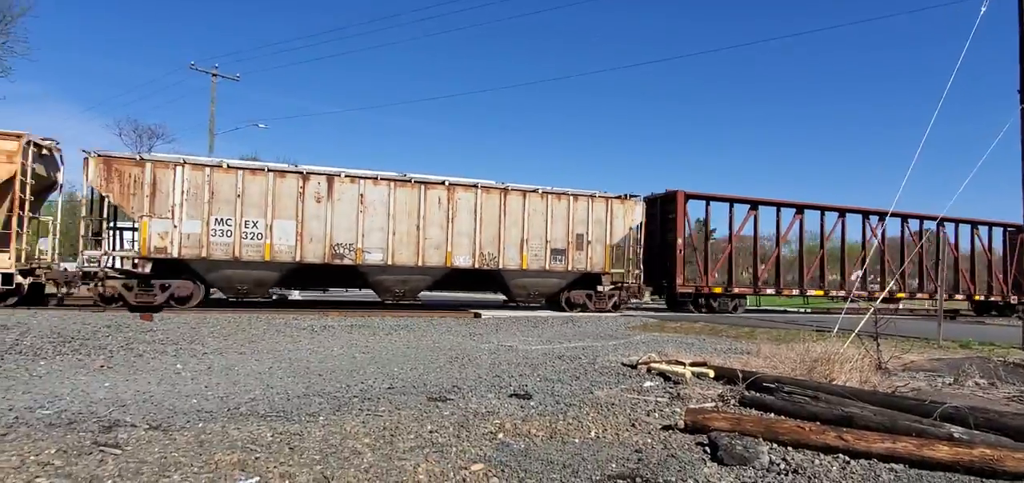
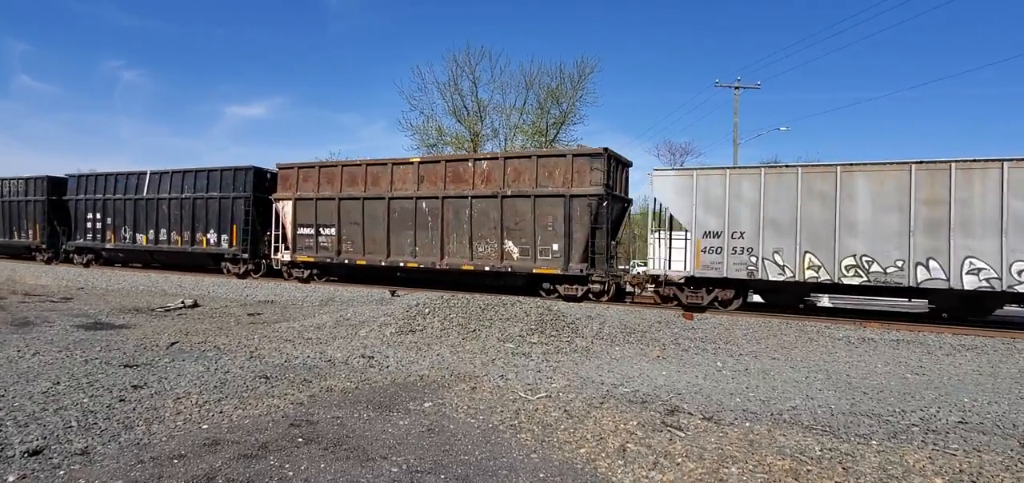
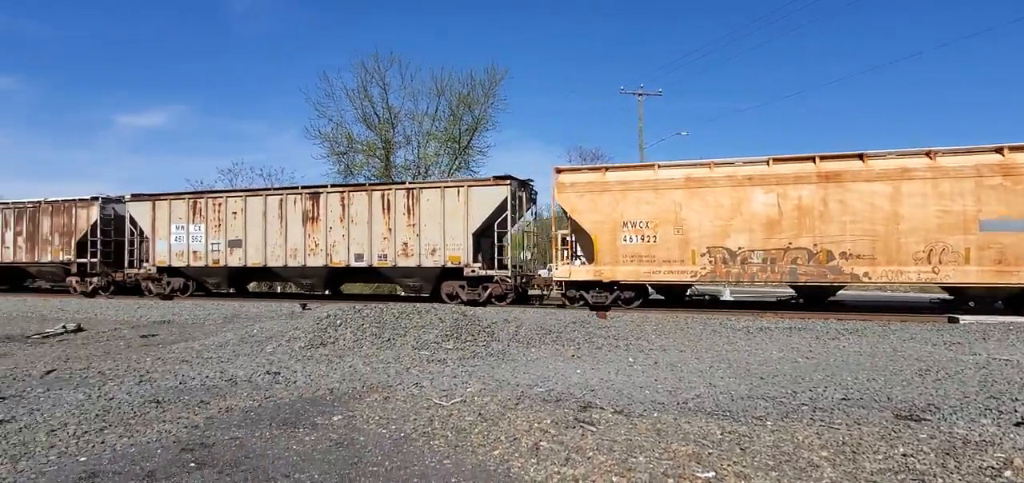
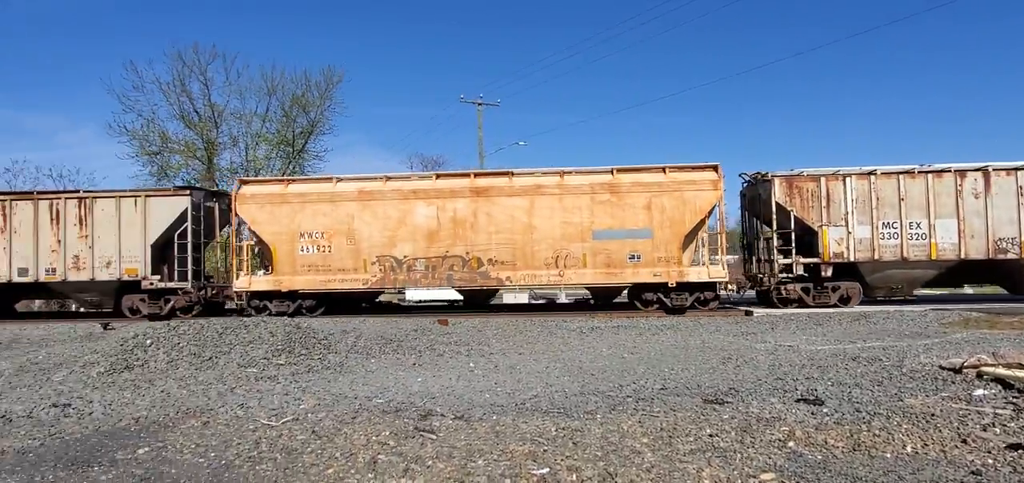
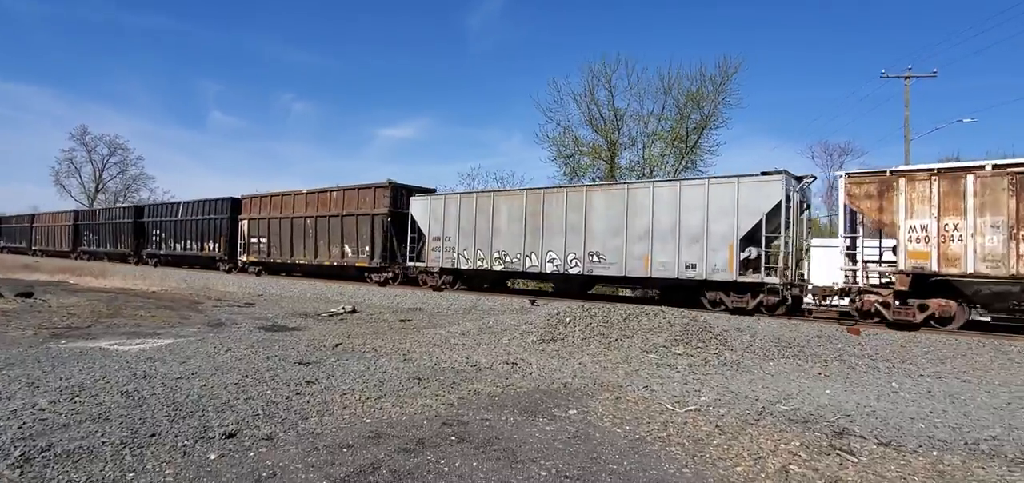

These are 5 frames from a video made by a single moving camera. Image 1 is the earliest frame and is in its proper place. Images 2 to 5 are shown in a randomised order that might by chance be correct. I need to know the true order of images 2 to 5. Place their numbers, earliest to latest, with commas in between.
4, 3, 5, 2
